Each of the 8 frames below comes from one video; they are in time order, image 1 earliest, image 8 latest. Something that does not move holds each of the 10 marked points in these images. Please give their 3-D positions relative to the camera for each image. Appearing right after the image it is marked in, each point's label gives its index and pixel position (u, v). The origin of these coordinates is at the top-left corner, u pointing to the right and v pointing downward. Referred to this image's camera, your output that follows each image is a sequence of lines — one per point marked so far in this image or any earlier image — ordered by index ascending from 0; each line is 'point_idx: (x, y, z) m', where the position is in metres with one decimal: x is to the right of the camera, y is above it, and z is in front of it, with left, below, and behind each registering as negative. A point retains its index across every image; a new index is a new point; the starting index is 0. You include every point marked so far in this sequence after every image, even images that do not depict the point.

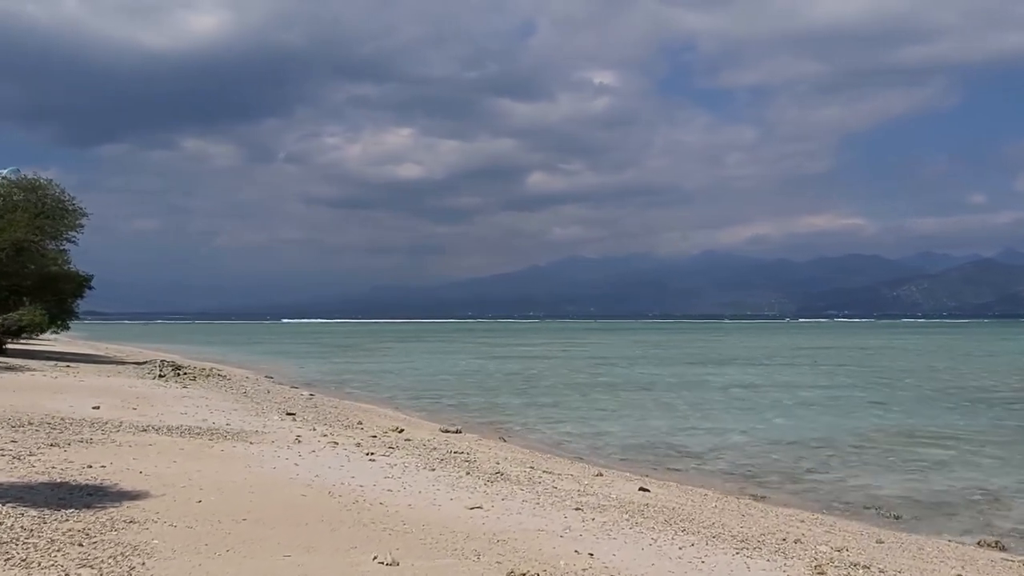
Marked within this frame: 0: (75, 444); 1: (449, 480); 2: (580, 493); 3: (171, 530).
0: (-6.4, -2.3, +12.5) m
1: (-0.9, -2.8, +12.8) m
2: (+1.0, -3.0, +12.6) m
3: (-2.9, -2.0, +7.3) m
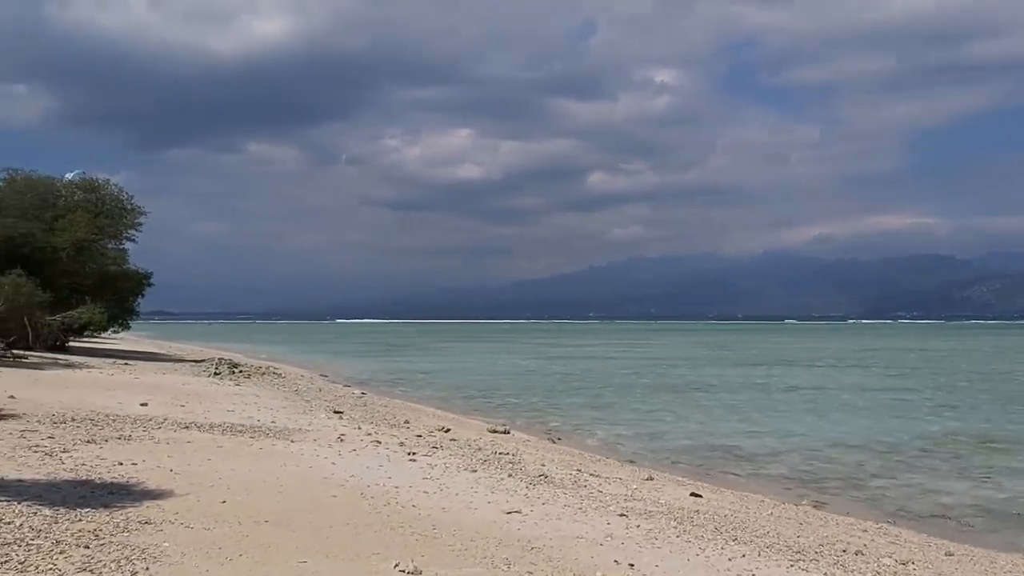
0: (-5.8, -2.2, +12.4) m
1: (-0.3, -2.8, +12.4) m
2: (+1.6, -2.9, +12.0) m
3: (-2.6, -2.0, +6.9) m
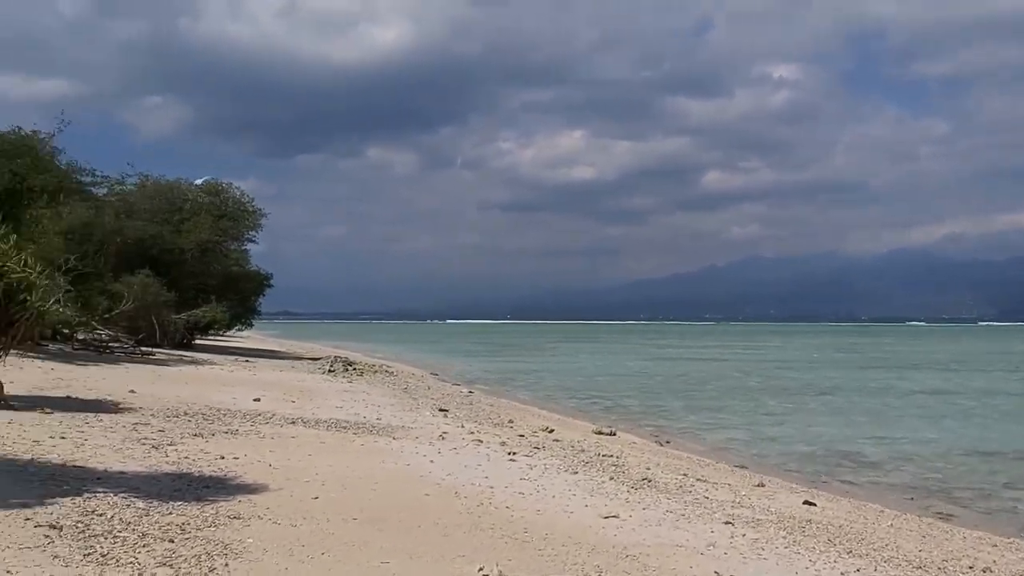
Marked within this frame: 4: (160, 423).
0: (-4.3, -2.2, +12.7) m
1: (+1.1, -2.7, +12.0) m
2: (+2.9, -2.9, +11.4) m
3: (-1.9, -1.9, +6.9) m
4: (-5.4, -2.1, +13.3) m
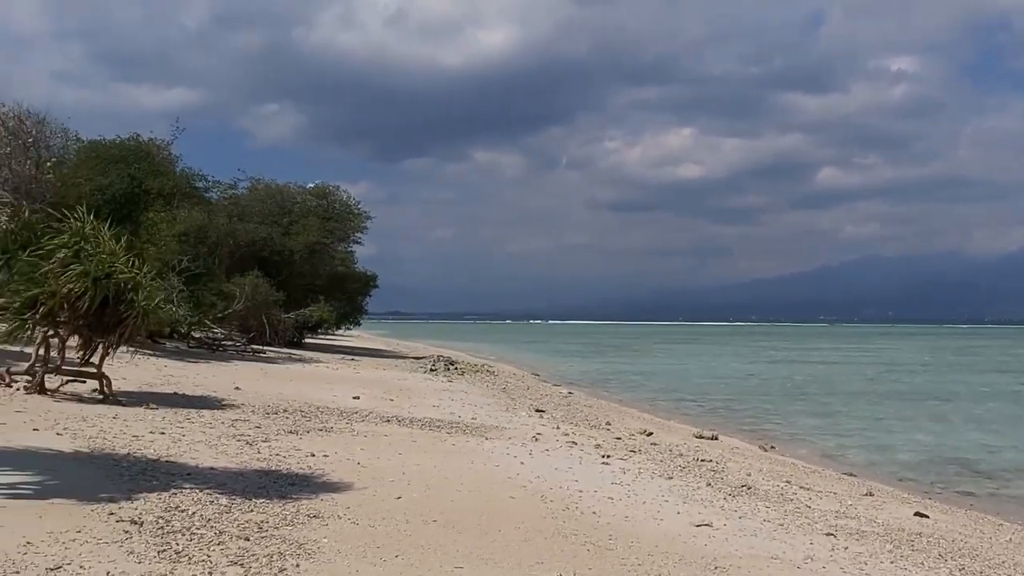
0: (-3.0, -2.2, +12.9) m
1: (+2.3, -2.7, +11.5) m
2: (+4.1, -2.8, +10.7) m
3: (-1.3, -1.9, +6.8) m
4: (-4.0, -2.1, +13.6) m
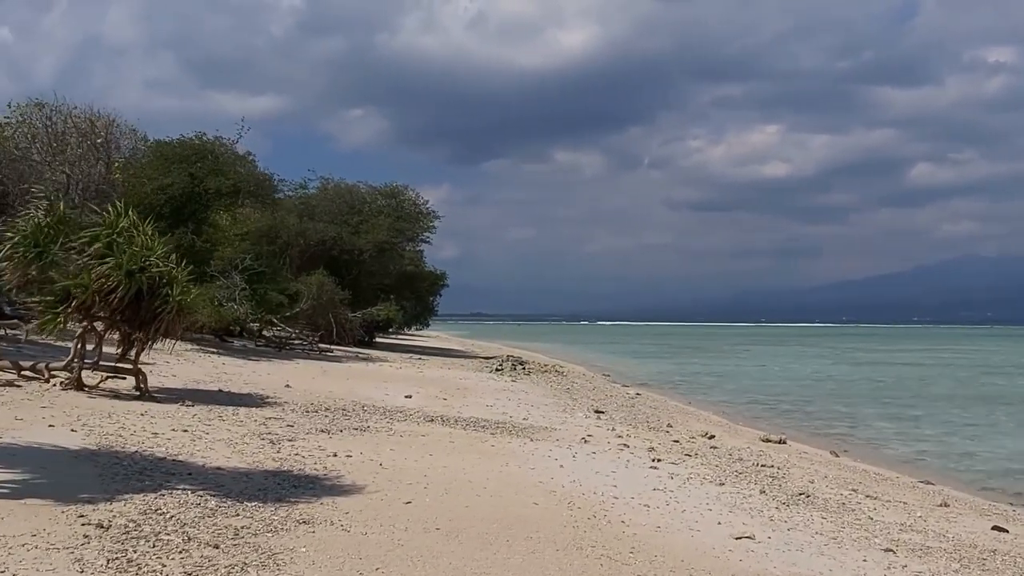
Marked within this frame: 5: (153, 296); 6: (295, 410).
0: (-2.4, -2.1, +12.5) m
1: (+2.7, -2.6, +10.6) m
2: (+4.4, -2.7, +9.7) m
3: (-1.3, -1.8, +6.3) m
4: (-3.4, -2.0, +13.3) m
5: (-5.4, -0.1, +12.9) m
6: (-3.6, -2.0, +14.5) m
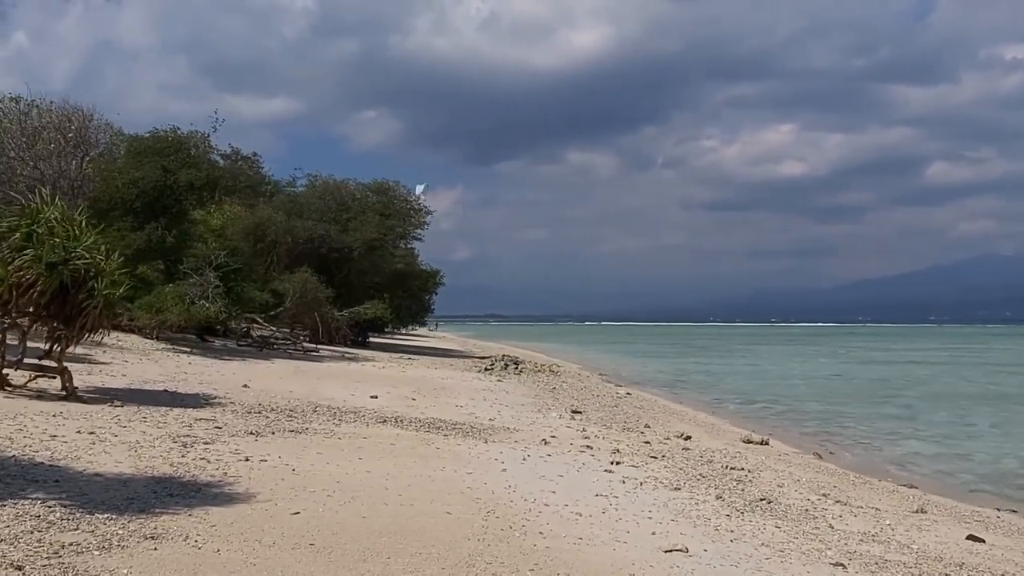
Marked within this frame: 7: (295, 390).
0: (-3.2, -2.0, +11.7) m
1: (+1.9, -2.5, +9.8) m
2: (+3.6, -2.6, +8.9) m
3: (-2.1, -1.7, +5.5) m
4: (-4.1, -1.9, +12.6) m
5: (-6.1, 0.0, +12.1) m
6: (-4.4, -1.9, +13.7) m
7: (-4.7, -2.2, +18.9) m
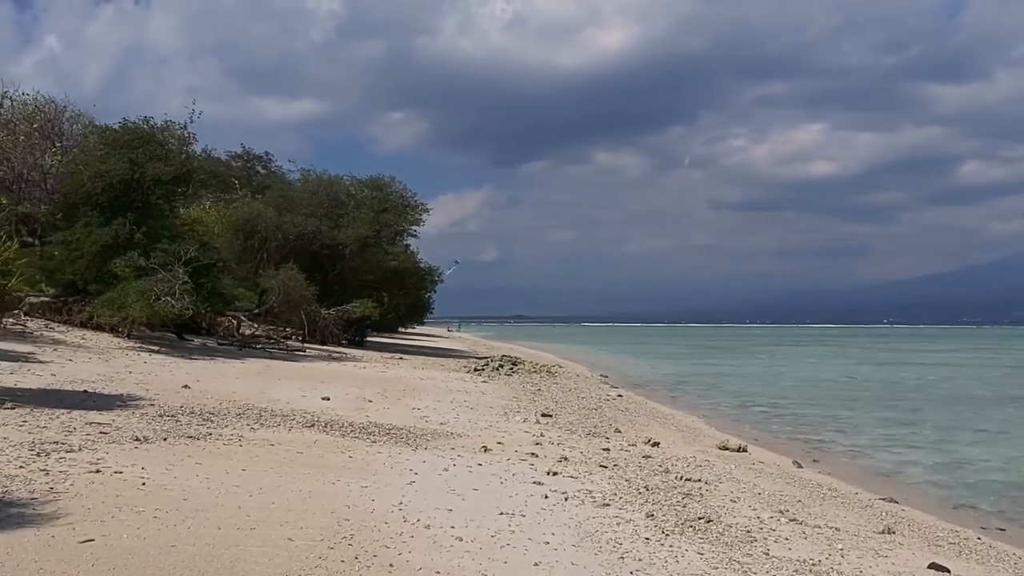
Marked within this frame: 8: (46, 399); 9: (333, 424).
0: (-4.2, -1.9, +10.6) m
1: (+0.9, -2.4, +8.6) m
2: (+2.5, -2.5, +7.6) m
3: (-3.2, -1.6, +4.4) m
4: (-5.1, -1.8, +11.5) m
5: (-7.1, +0.1, +11.1) m
6: (-5.3, -1.8, +12.7) m
7: (-5.5, -2.1, +17.8) m
8: (-6.9, -1.6, +12.8) m
9: (-2.9, -2.2, +14.1) m
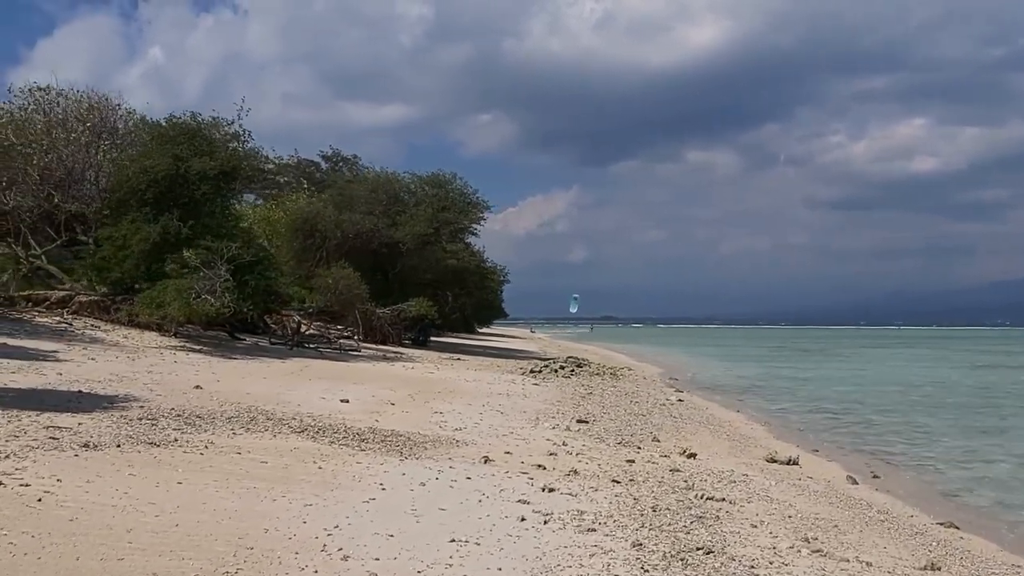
0: (-4.4, -1.8, +9.8) m
1: (+0.5, -2.3, +7.3) m
2: (+2.0, -2.4, +6.2) m
3: (-4.0, -1.5, +3.6) m
4: (-5.2, -1.7, +10.8) m
5: (-7.2, +0.1, +10.6) m
6: (-5.3, -1.8, +12.0) m
7: (-5.0, -2.1, +17.1) m
8: (-6.8, -1.6, +12.3) m
9: (-2.7, -2.2, +13.2) m
